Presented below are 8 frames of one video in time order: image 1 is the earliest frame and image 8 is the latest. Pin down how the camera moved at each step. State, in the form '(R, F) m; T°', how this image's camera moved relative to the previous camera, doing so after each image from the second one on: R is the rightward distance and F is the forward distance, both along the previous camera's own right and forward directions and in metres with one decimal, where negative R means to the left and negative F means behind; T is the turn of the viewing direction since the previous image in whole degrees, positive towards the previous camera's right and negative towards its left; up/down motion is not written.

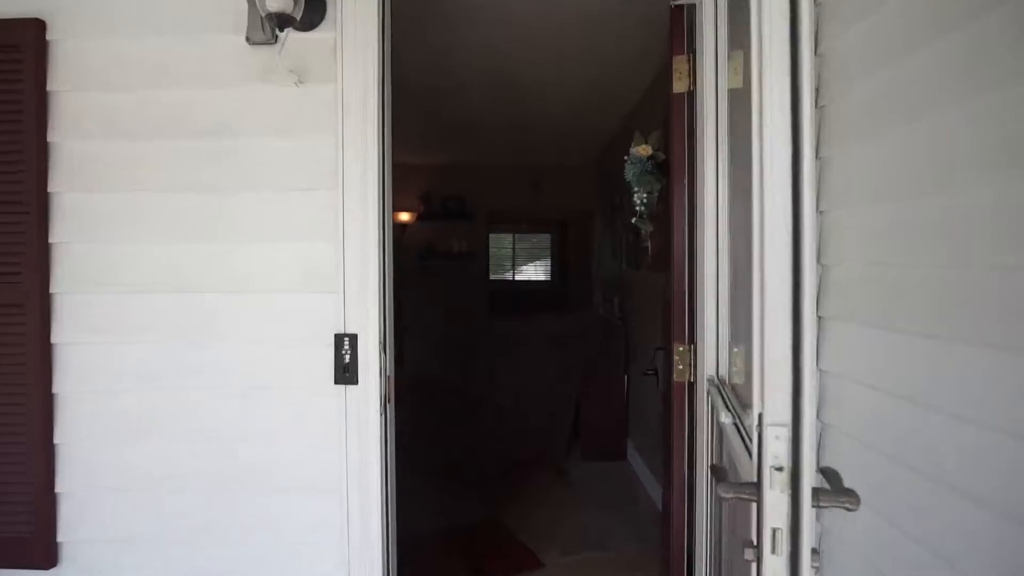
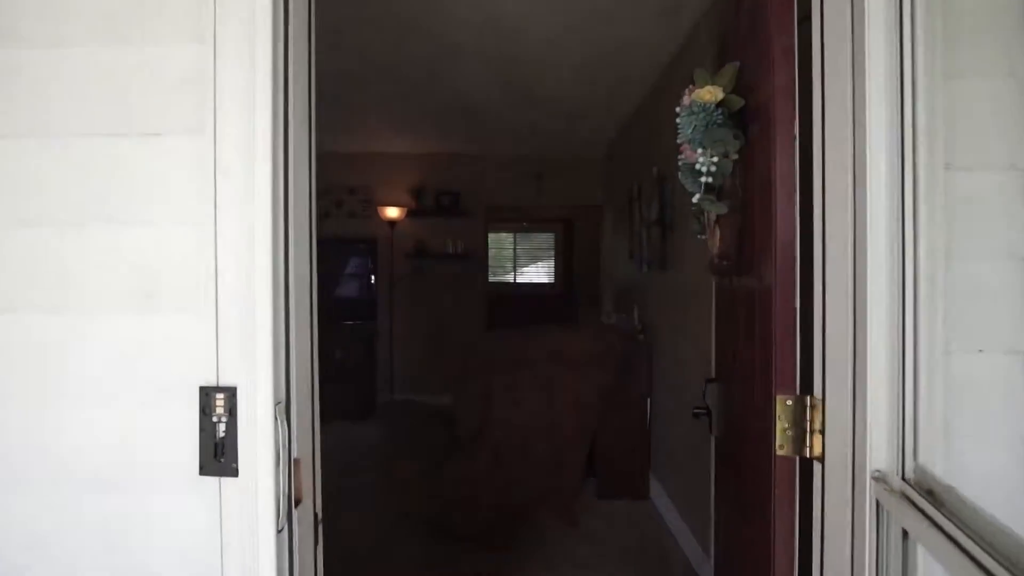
(0.0, +0.6) m; 0°
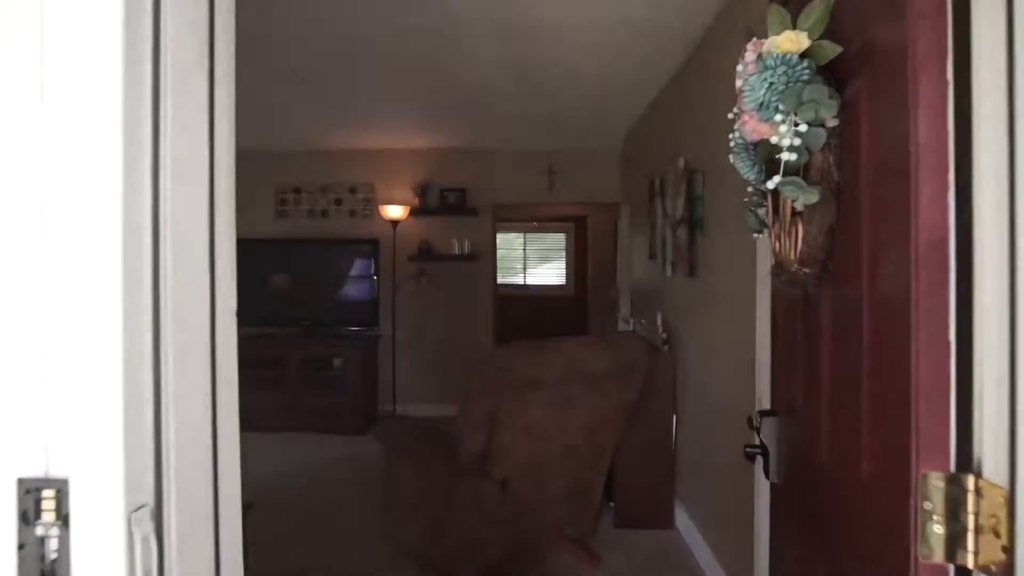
(0.0, +0.3) m; -1°
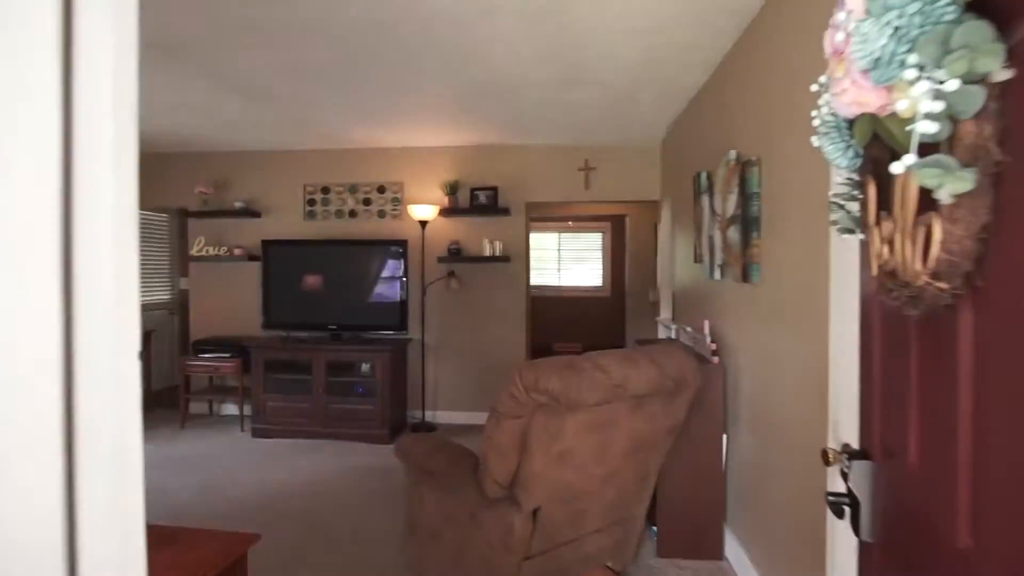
(0.0, +0.2) m; -4°
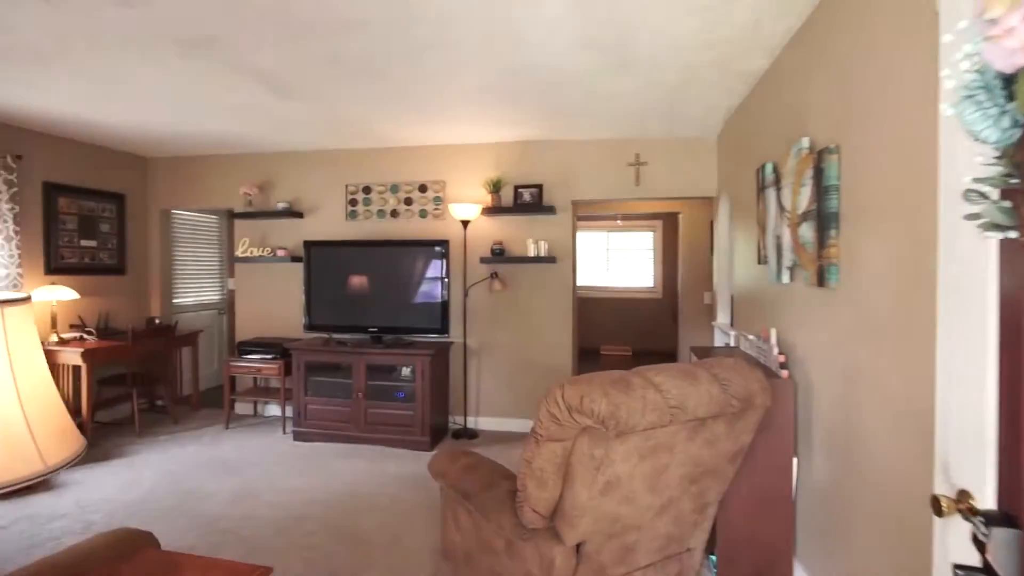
(0.0, +0.2) m; -5°
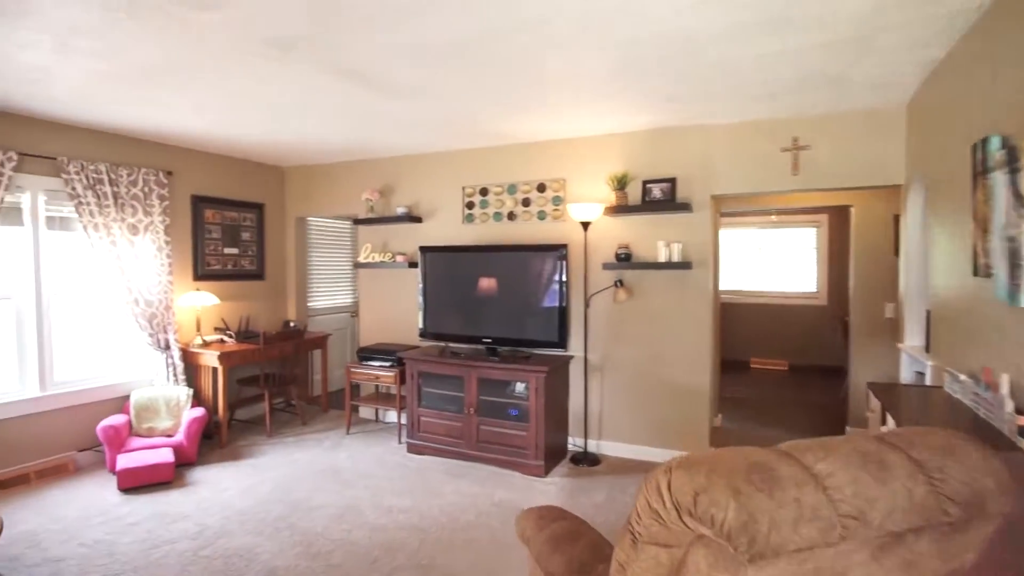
(+0.1, +0.5) m; -14°
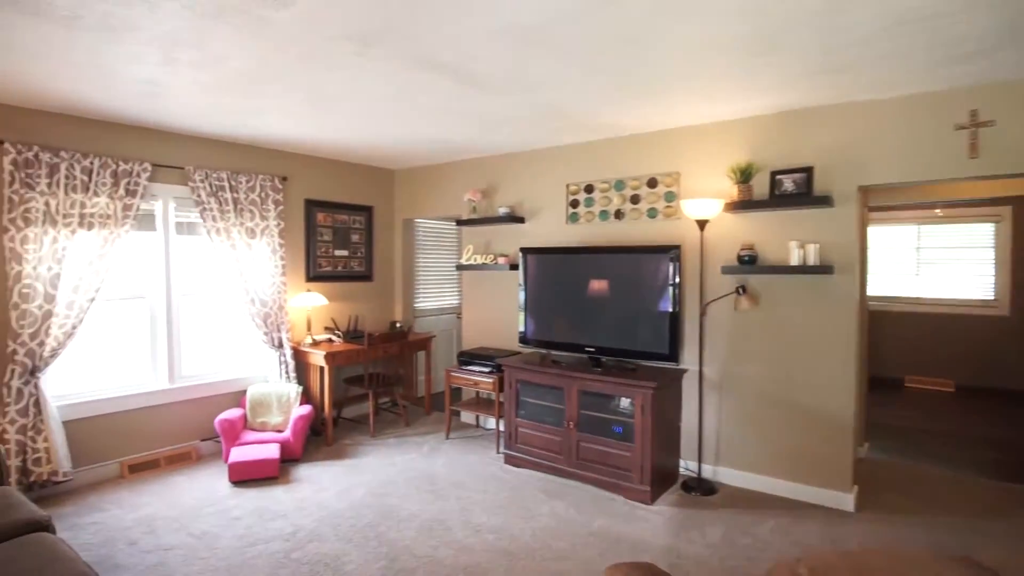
(+0.1, +0.3) m; -12°
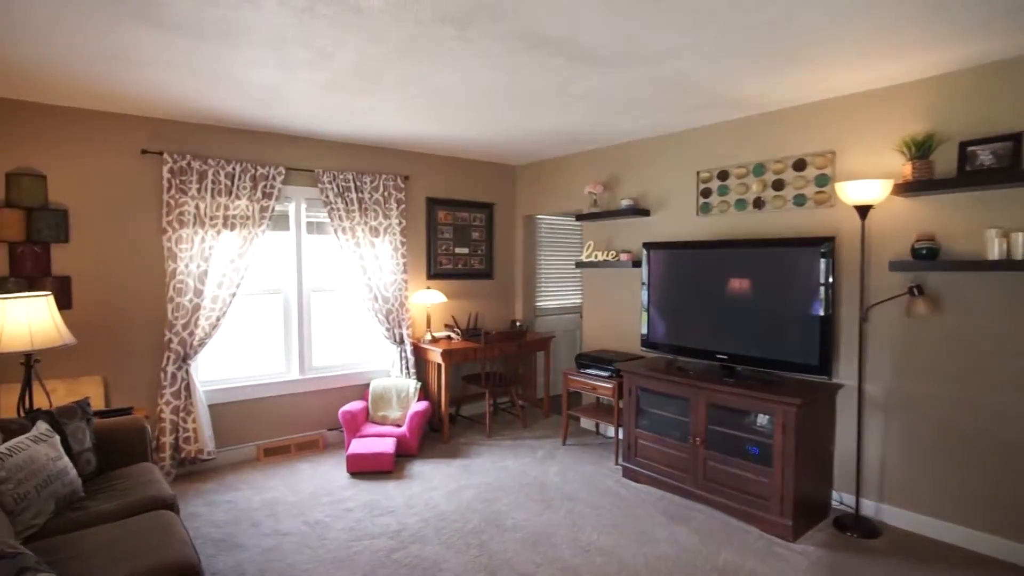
(+0.1, +0.3) m; -14°
